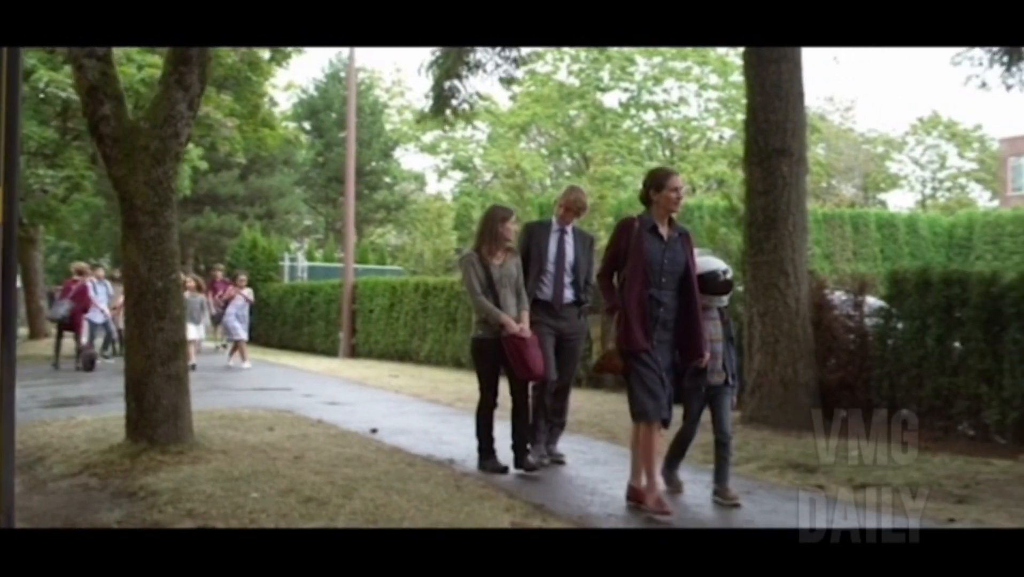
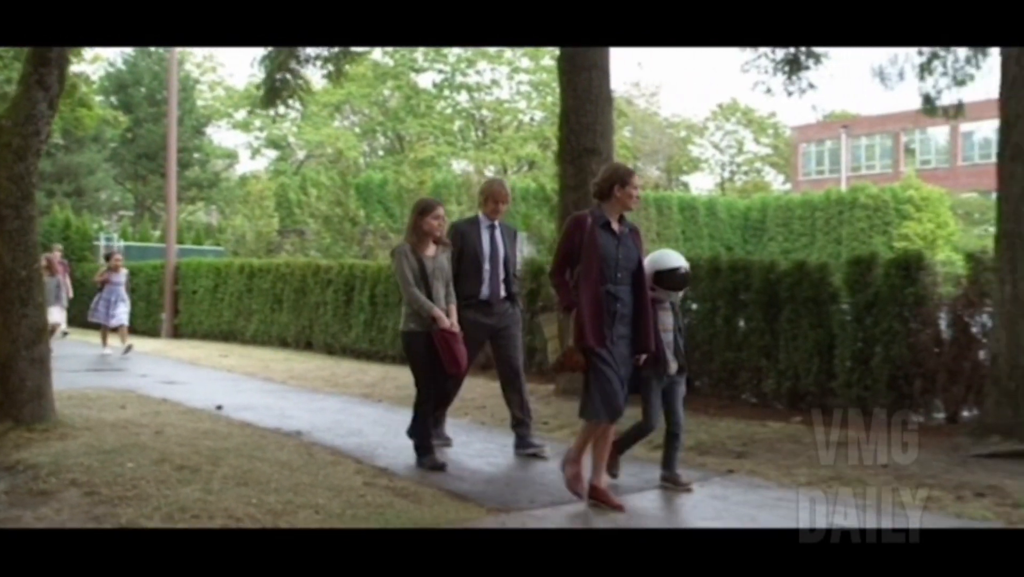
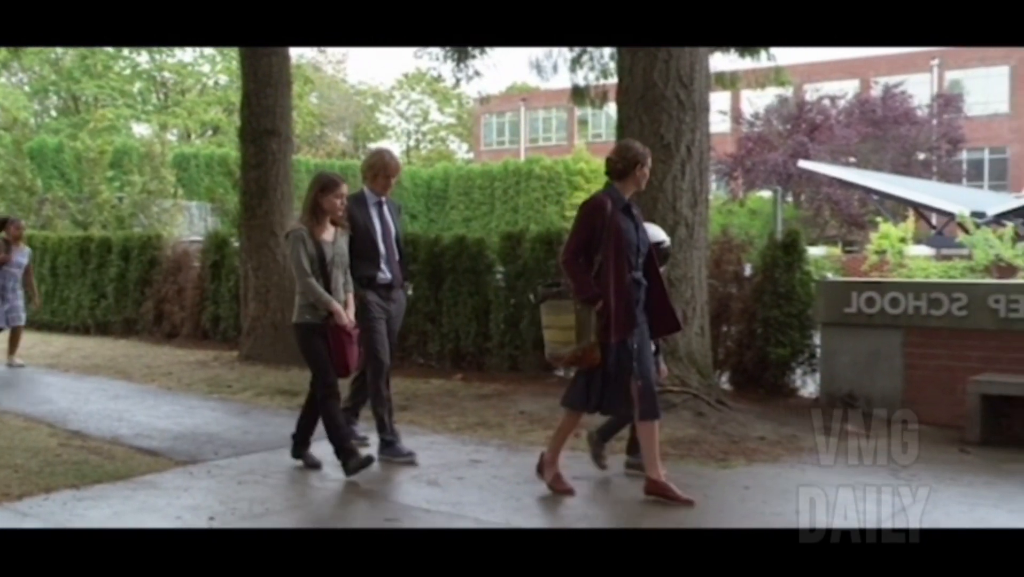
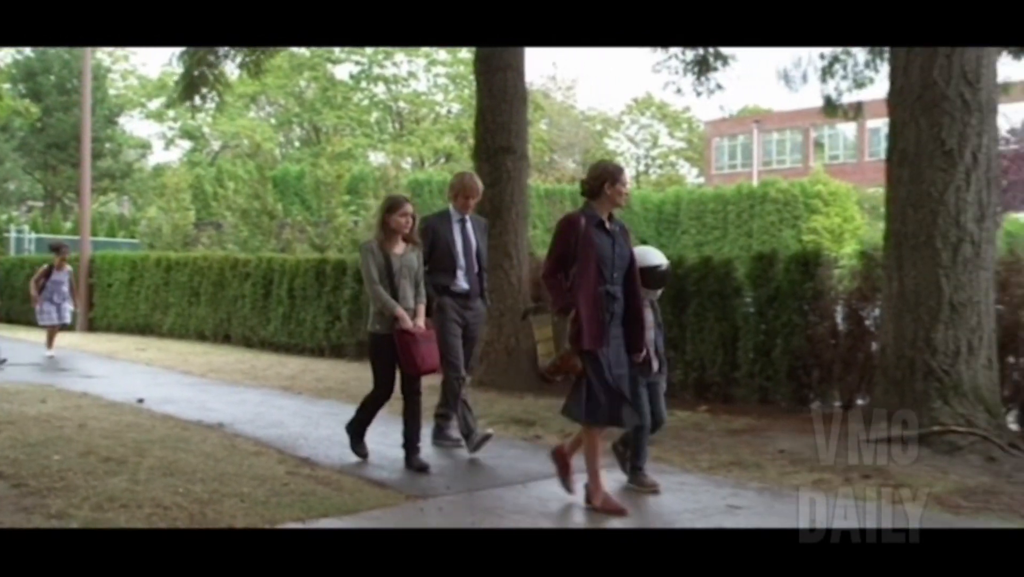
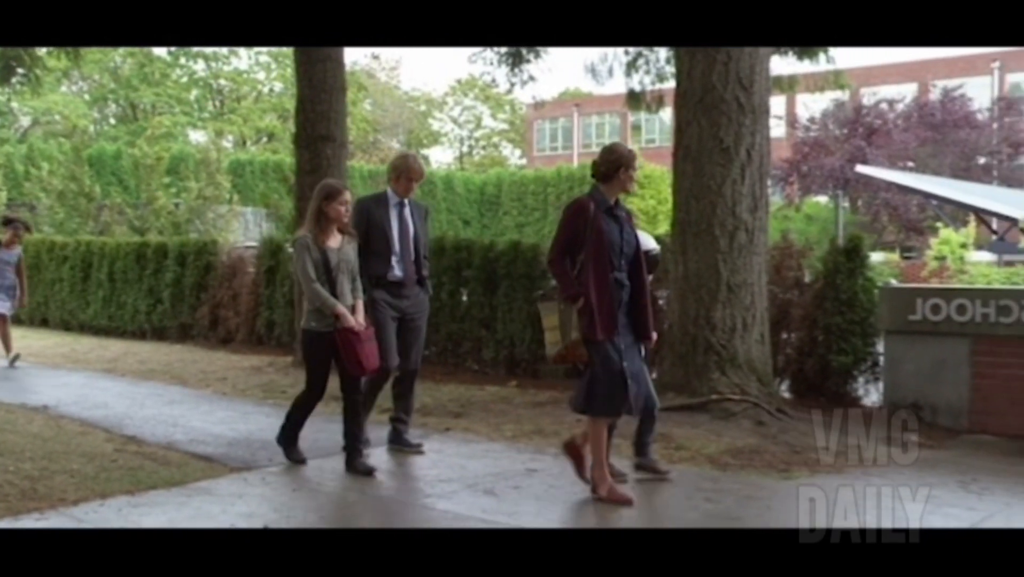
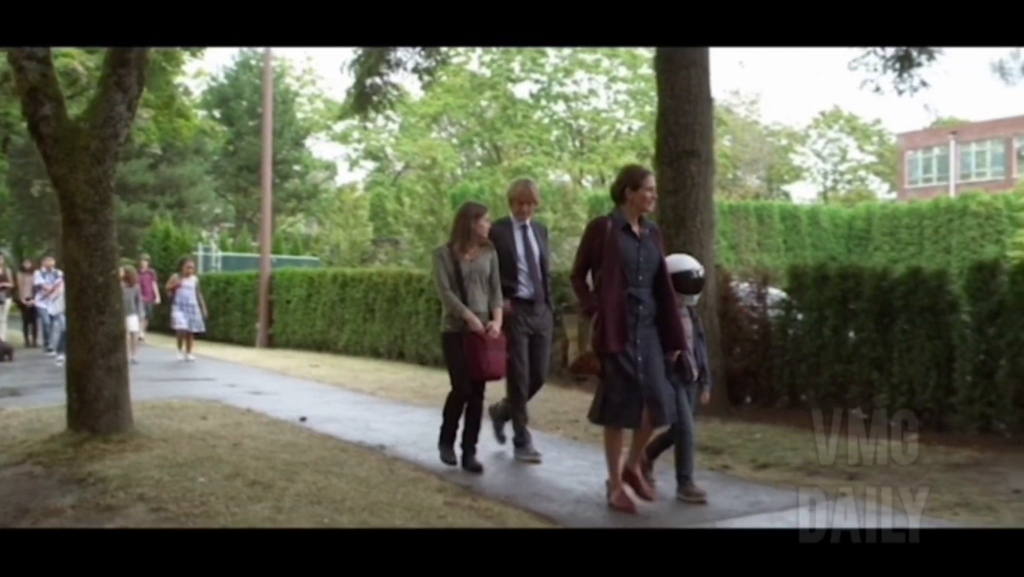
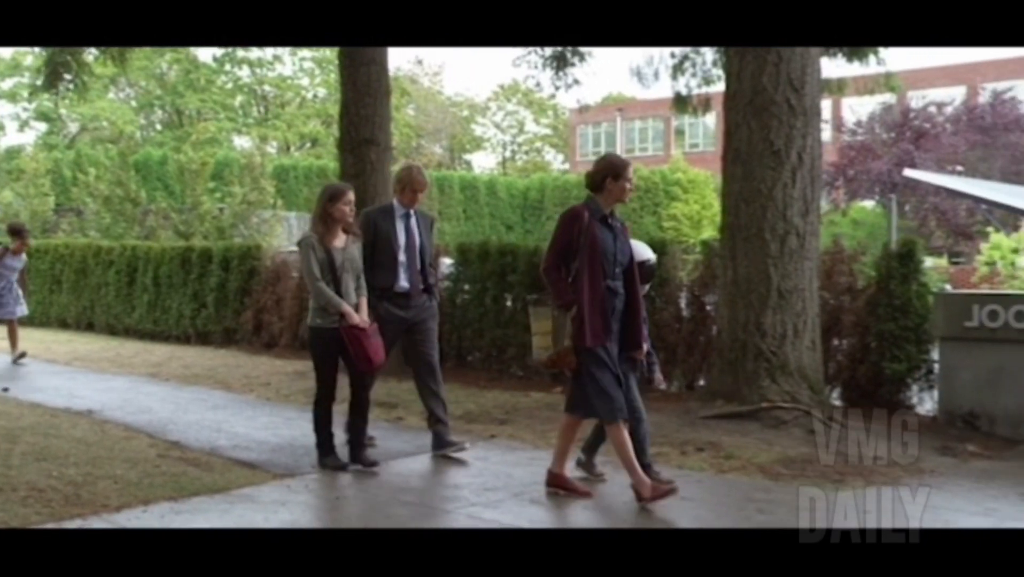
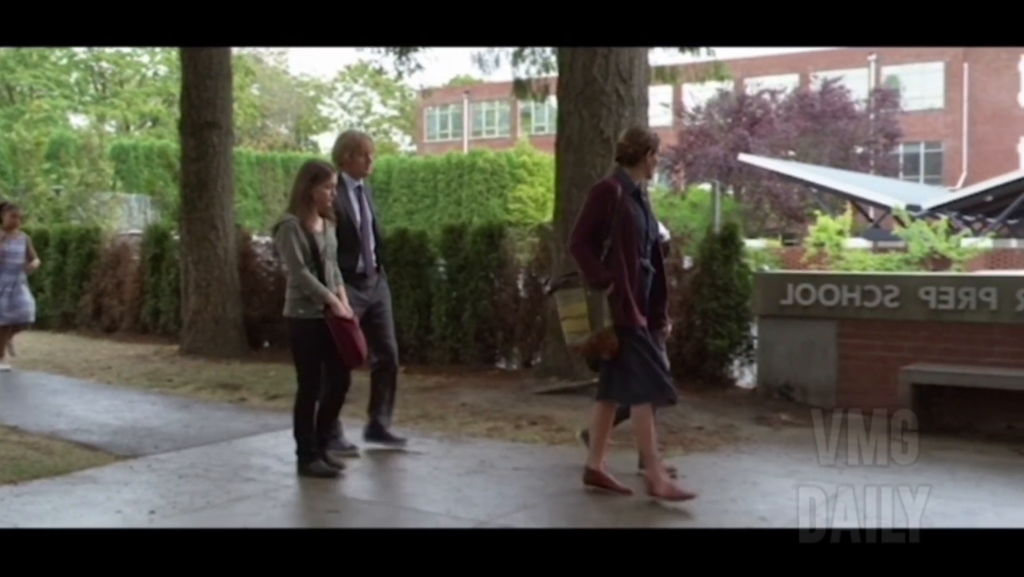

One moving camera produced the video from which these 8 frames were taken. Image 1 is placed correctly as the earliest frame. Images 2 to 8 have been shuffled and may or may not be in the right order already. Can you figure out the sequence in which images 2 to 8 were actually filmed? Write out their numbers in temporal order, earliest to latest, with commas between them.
6, 2, 4, 7, 5, 3, 8
